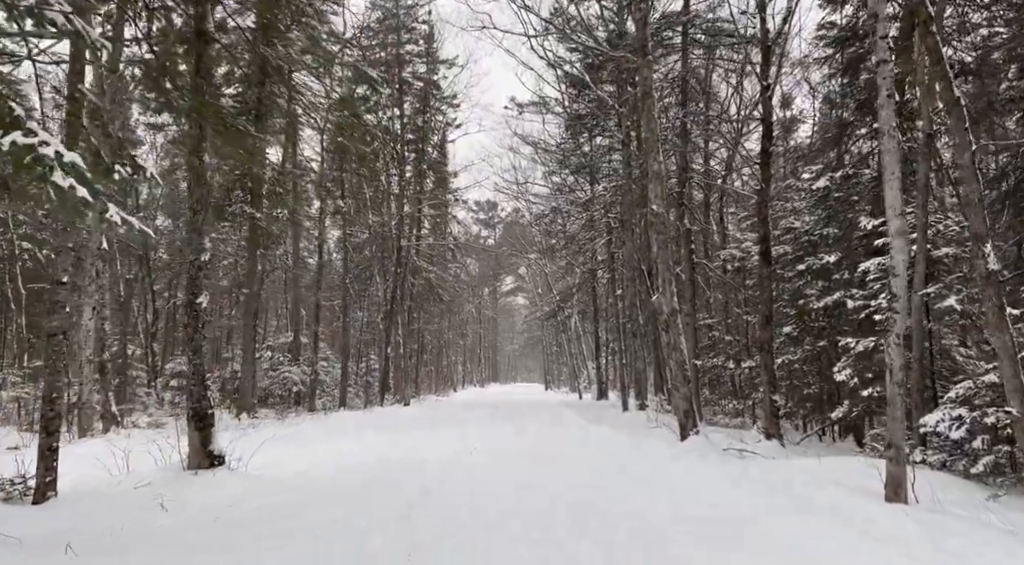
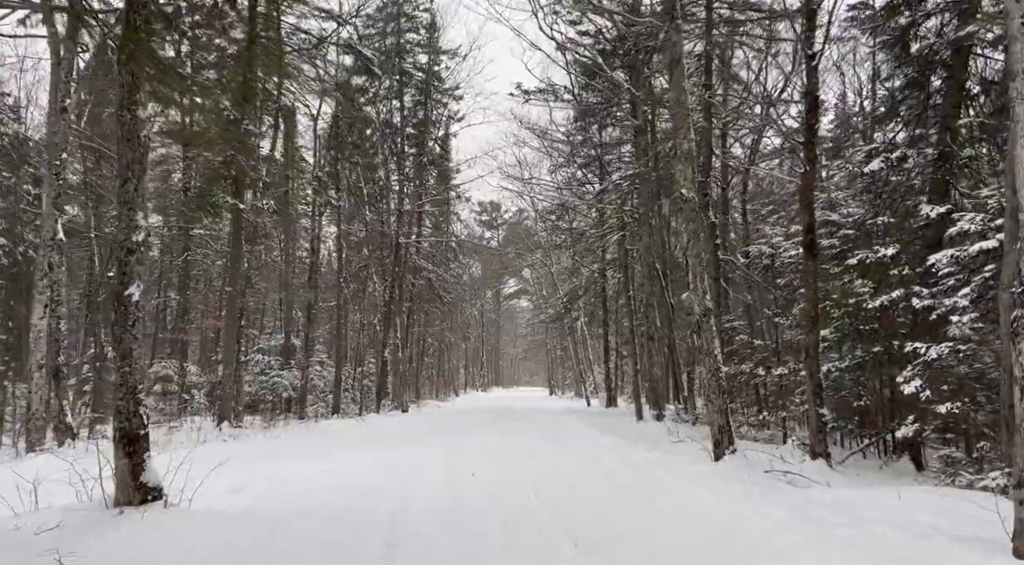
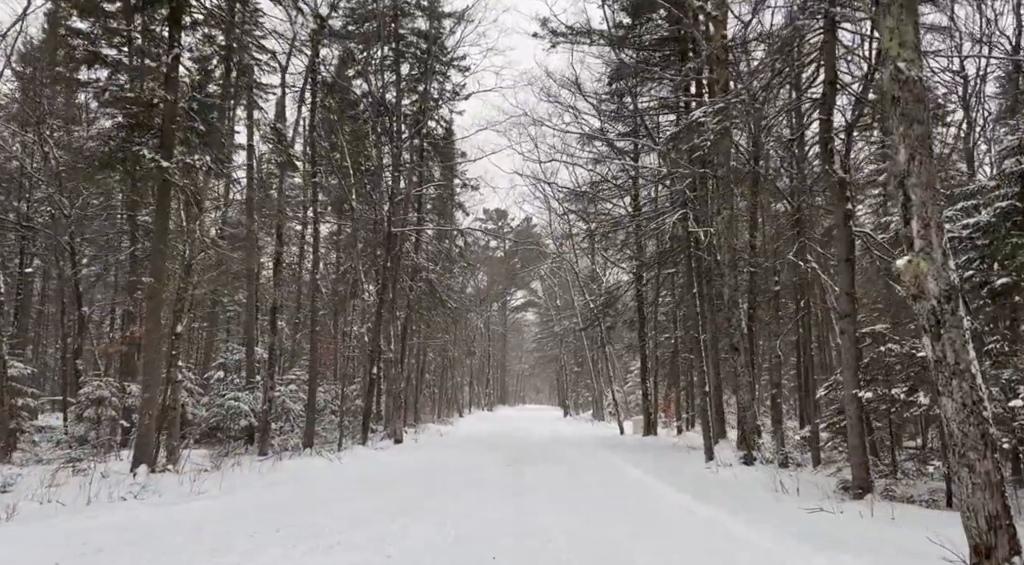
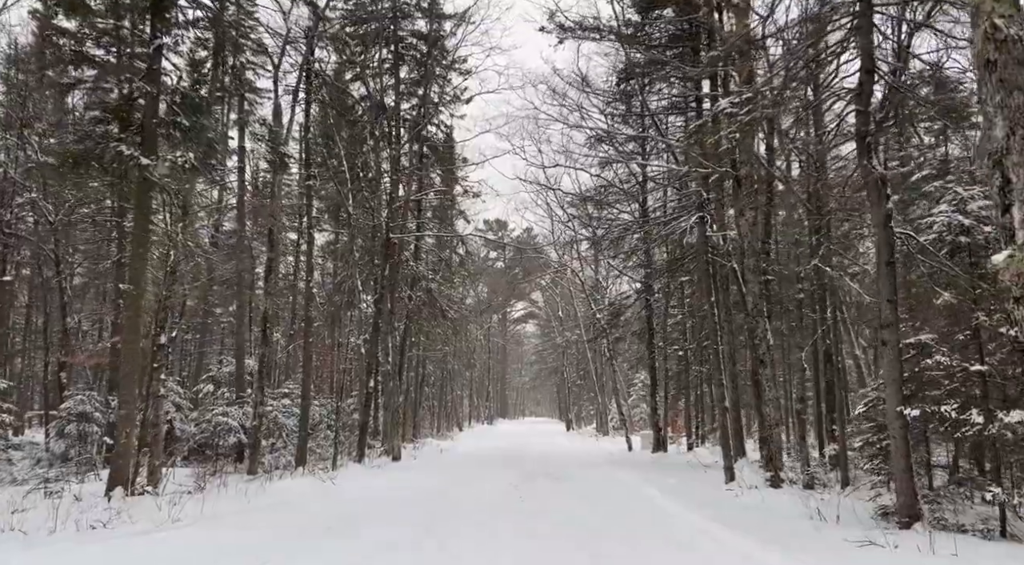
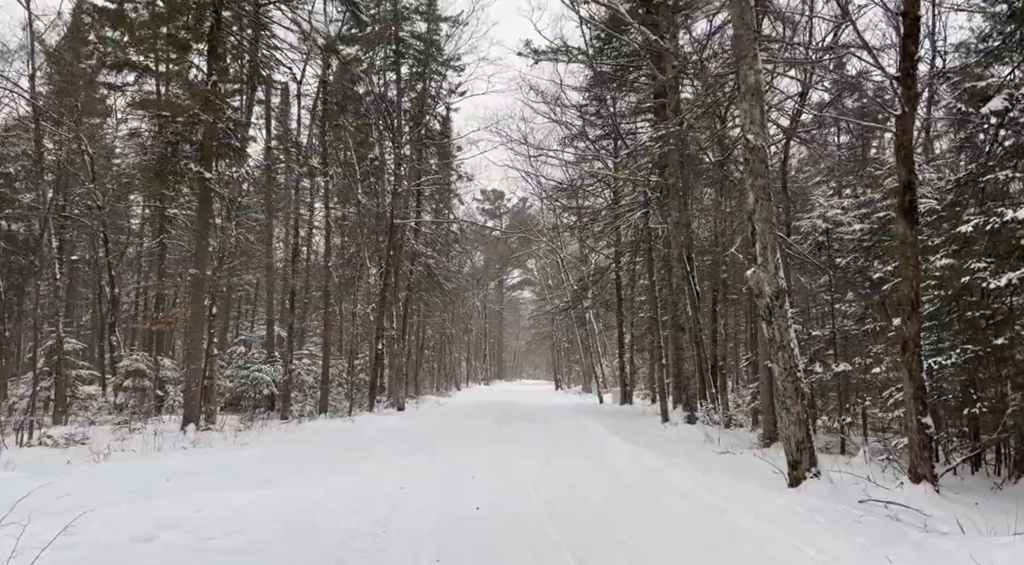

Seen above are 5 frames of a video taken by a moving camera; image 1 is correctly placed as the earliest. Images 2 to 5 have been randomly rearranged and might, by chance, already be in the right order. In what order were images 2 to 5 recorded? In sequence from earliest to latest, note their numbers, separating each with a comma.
2, 5, 3, 4
